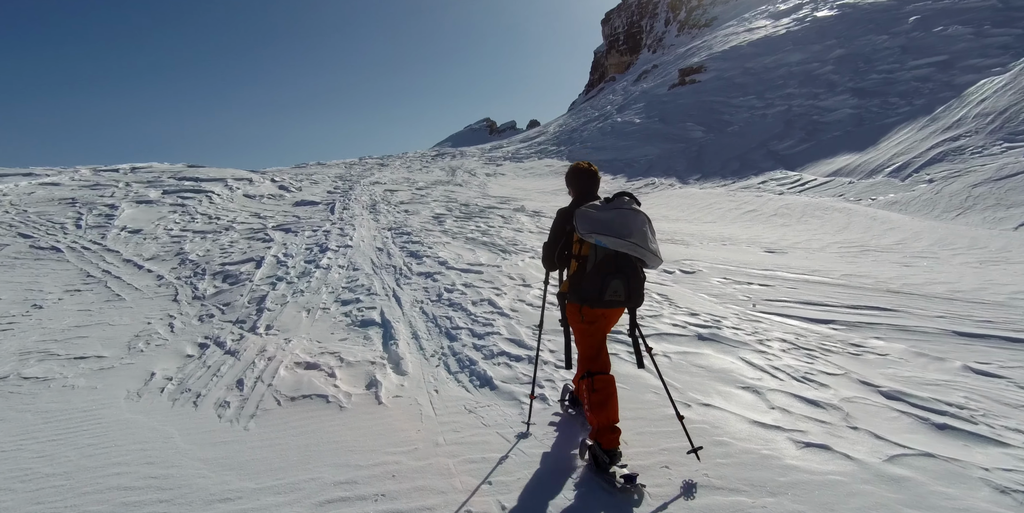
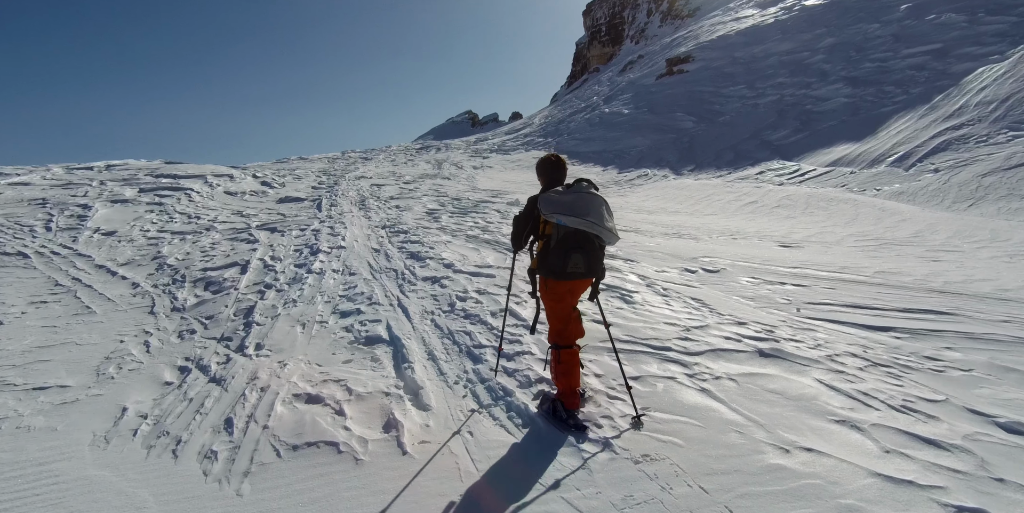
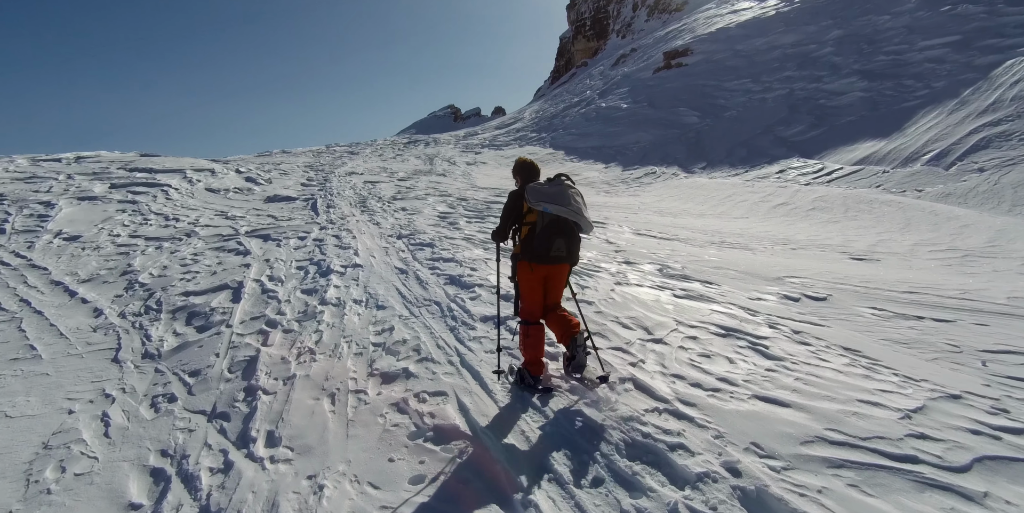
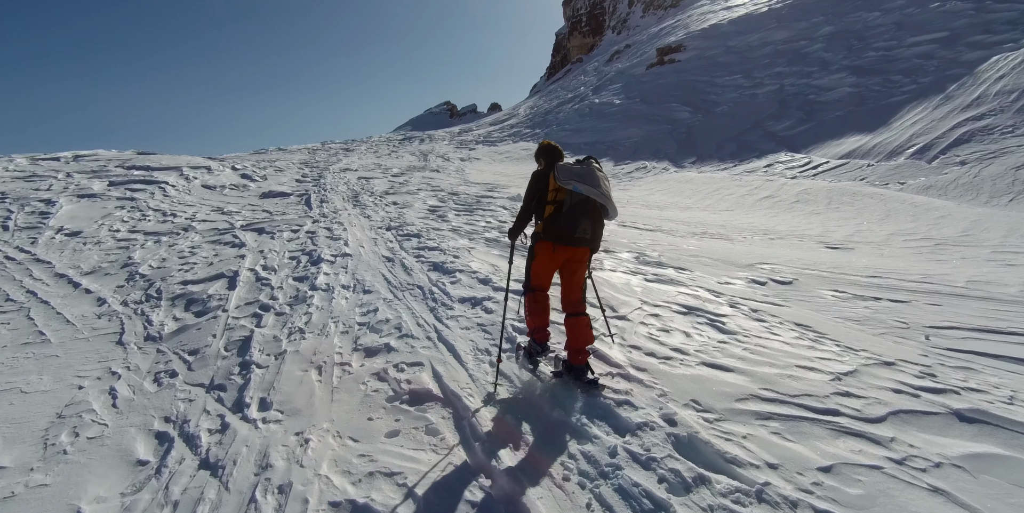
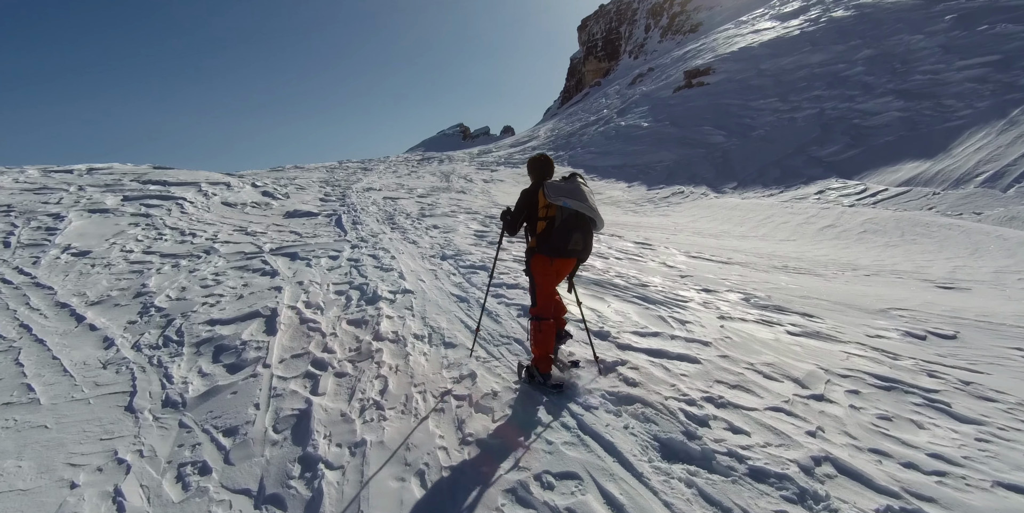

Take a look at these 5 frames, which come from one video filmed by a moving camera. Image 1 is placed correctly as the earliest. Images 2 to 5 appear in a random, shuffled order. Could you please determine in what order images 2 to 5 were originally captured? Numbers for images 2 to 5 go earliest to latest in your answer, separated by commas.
2, 4, 3, 5
